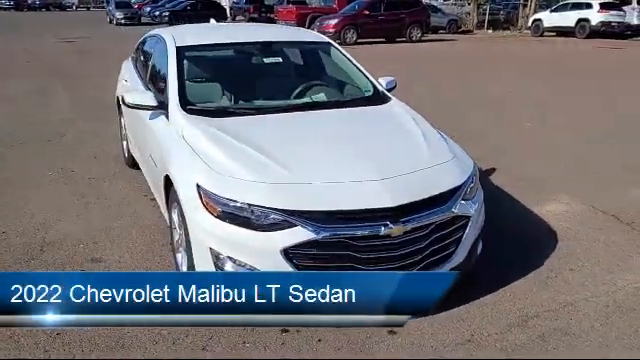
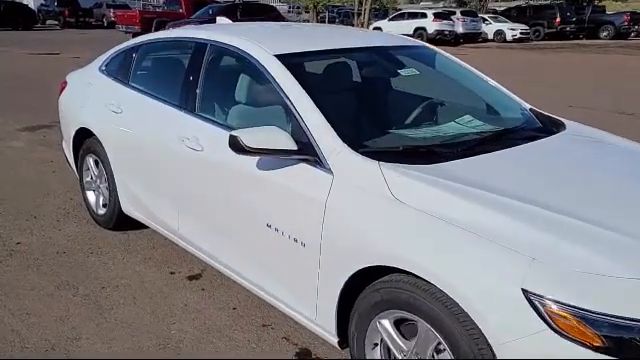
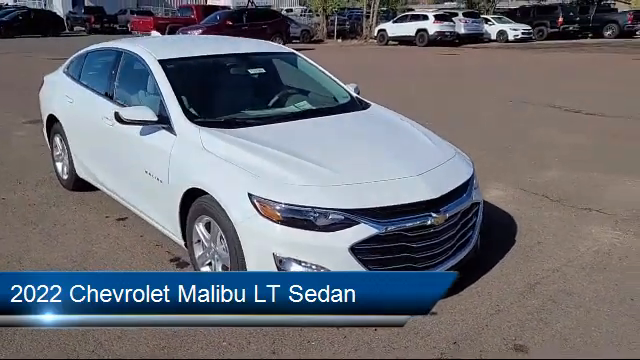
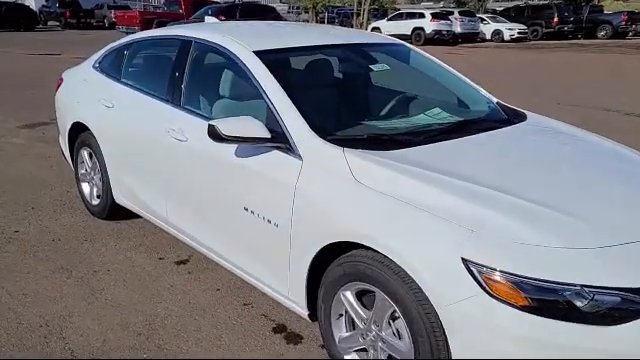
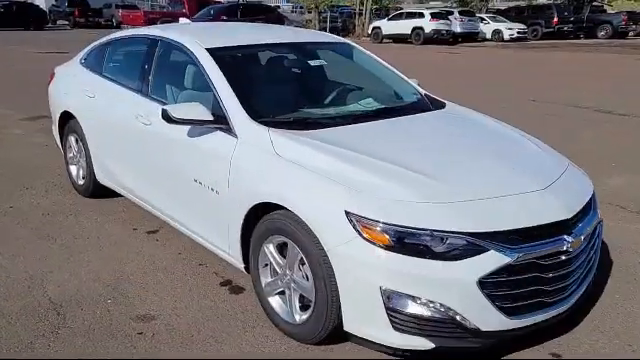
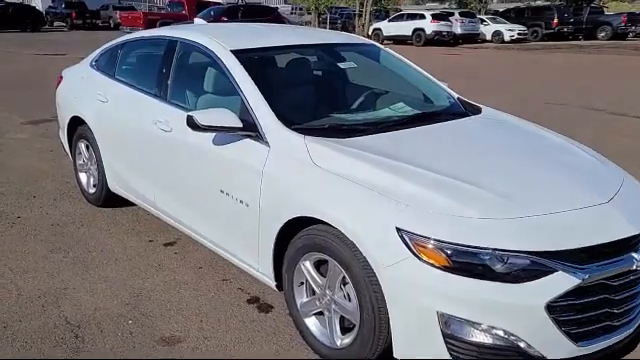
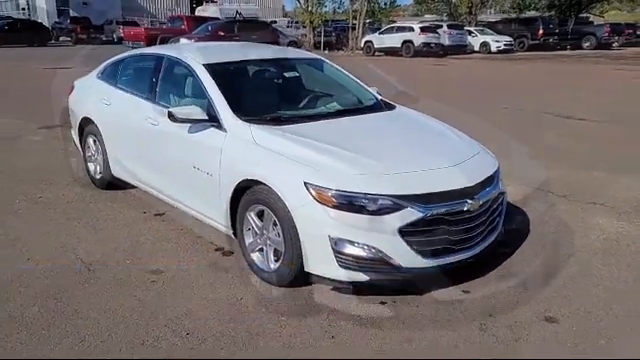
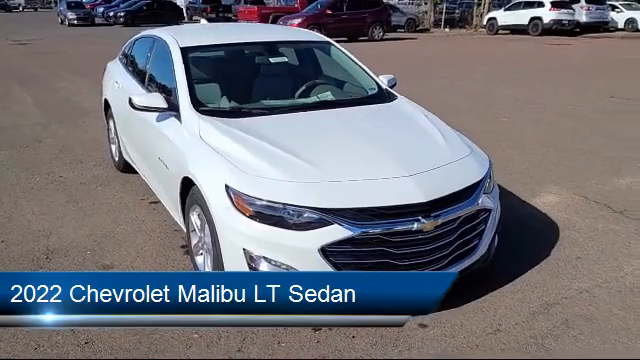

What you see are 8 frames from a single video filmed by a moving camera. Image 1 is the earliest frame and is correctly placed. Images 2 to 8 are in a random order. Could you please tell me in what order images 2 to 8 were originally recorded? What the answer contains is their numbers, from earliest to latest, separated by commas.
8, 3, 7, 5, 6, 4, 2
